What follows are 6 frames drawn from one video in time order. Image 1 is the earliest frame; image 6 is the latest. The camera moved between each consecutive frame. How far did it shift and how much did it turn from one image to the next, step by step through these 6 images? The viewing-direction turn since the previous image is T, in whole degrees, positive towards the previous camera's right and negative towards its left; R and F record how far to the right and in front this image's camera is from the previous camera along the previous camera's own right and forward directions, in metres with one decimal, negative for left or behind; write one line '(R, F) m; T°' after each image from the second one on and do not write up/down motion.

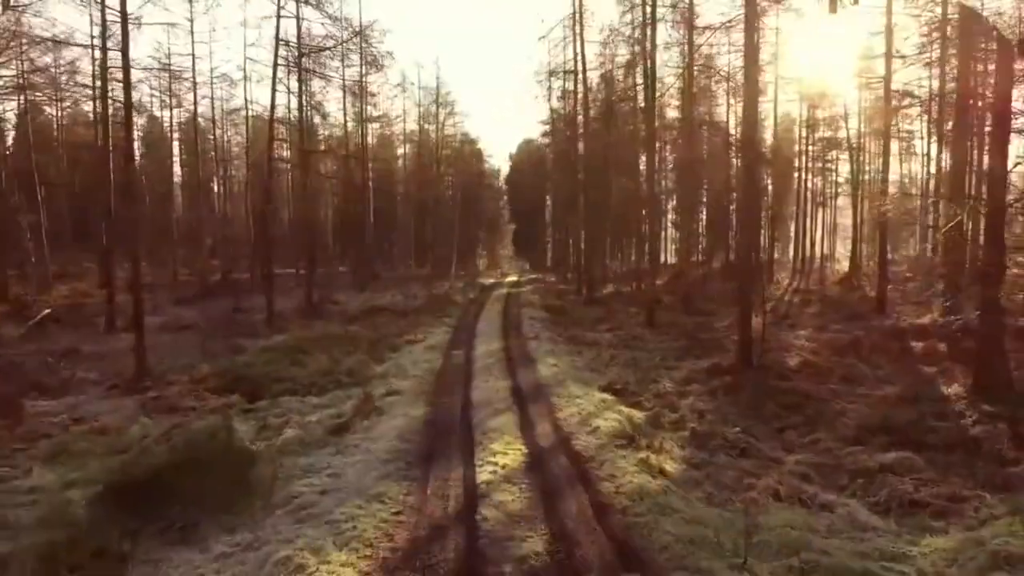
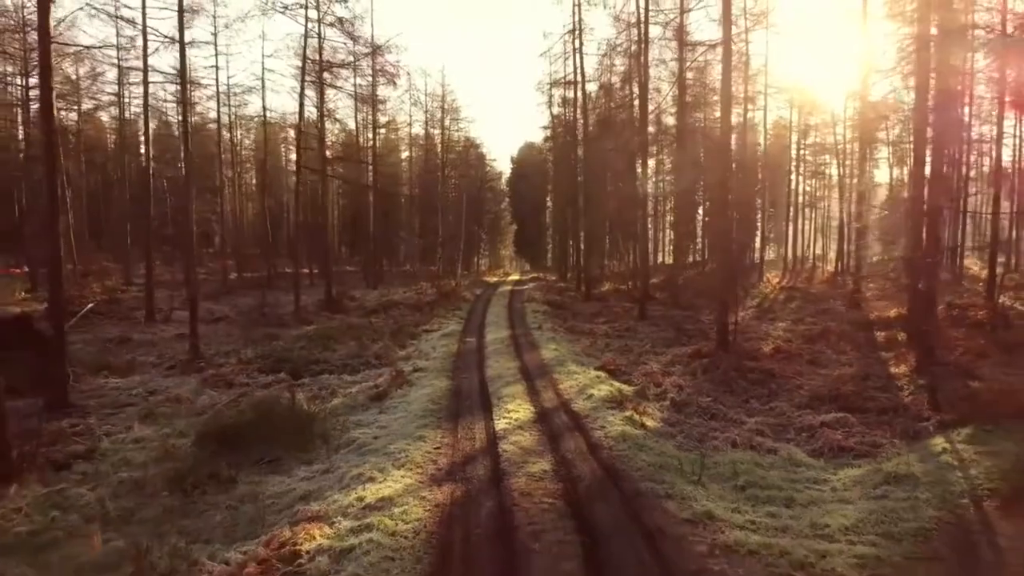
(-0.2, -1.9) m; 0°
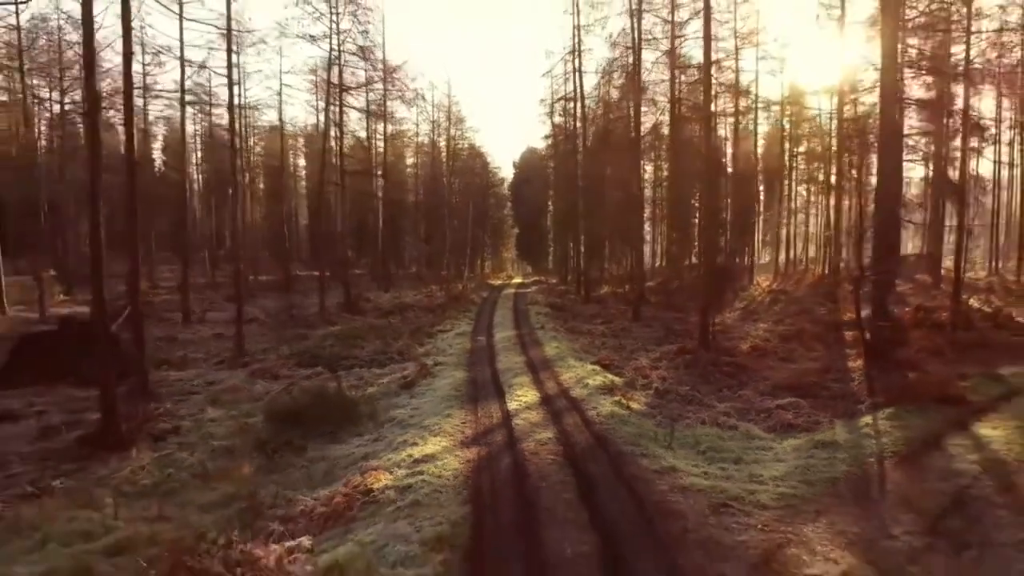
(-0.1, -2.1) m; 0°
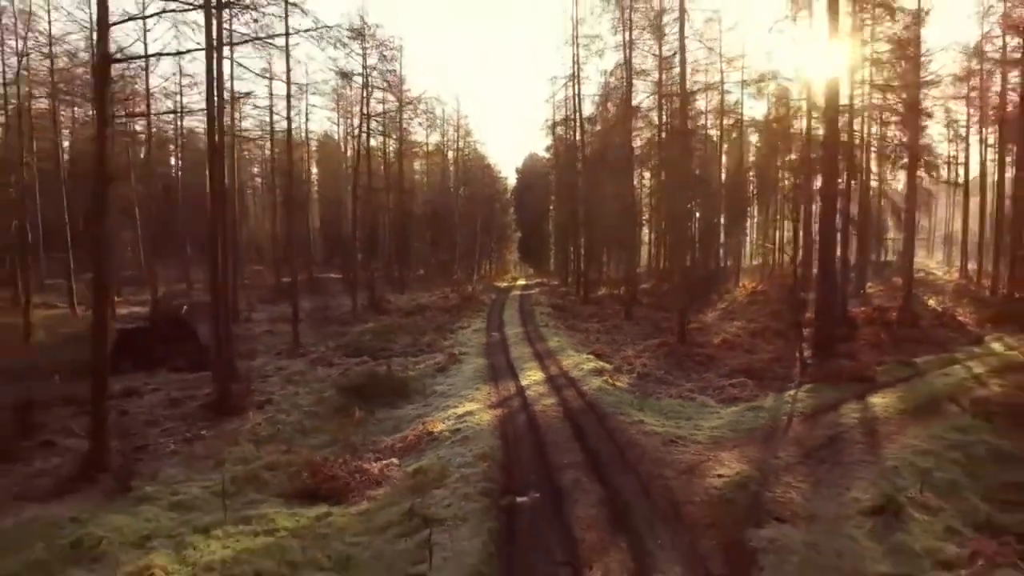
(-0.2, -3.5) m; 0°
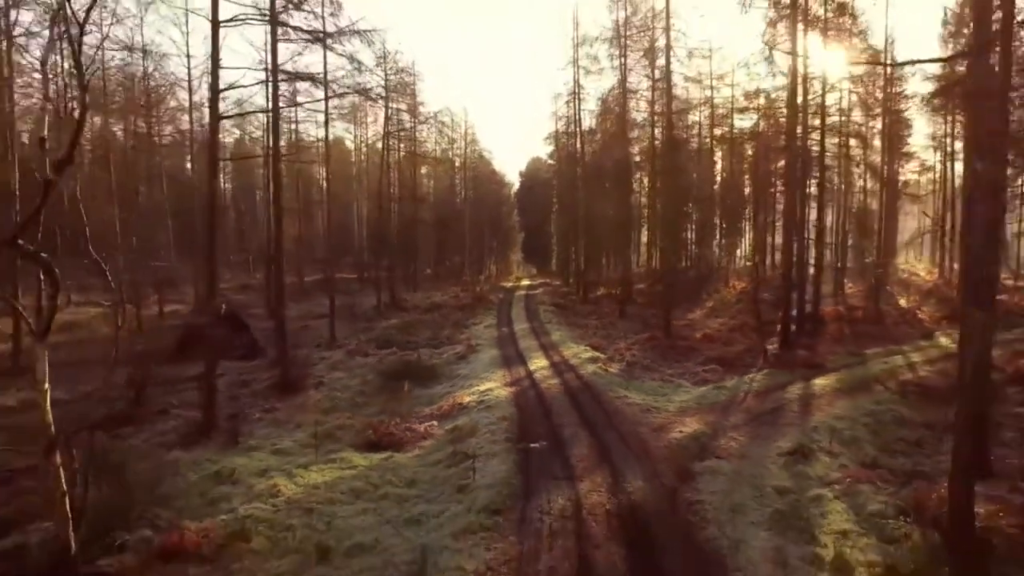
(-0.2, -3.1) m; 0°
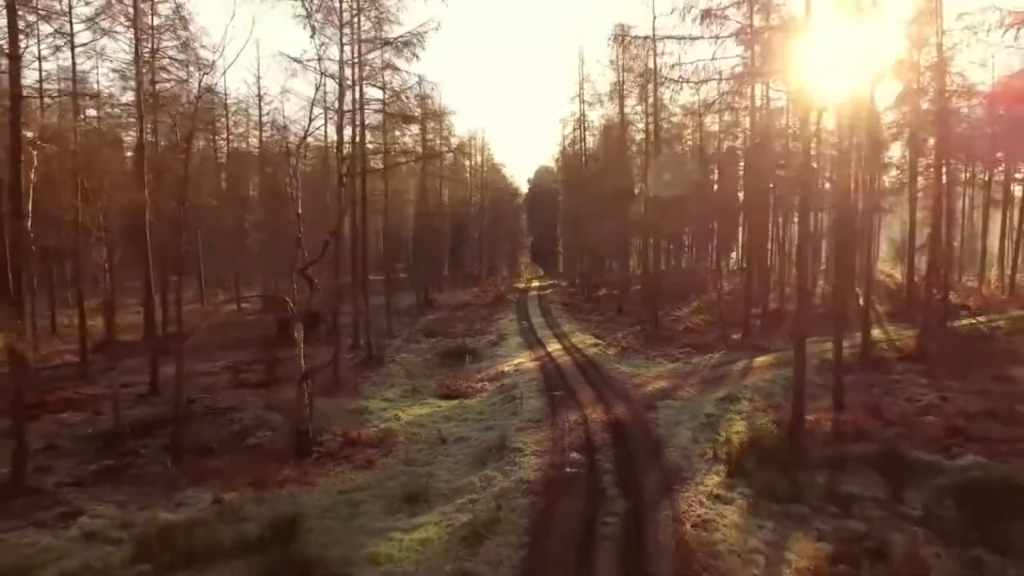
(-0.7, -6.1) m; 0°
